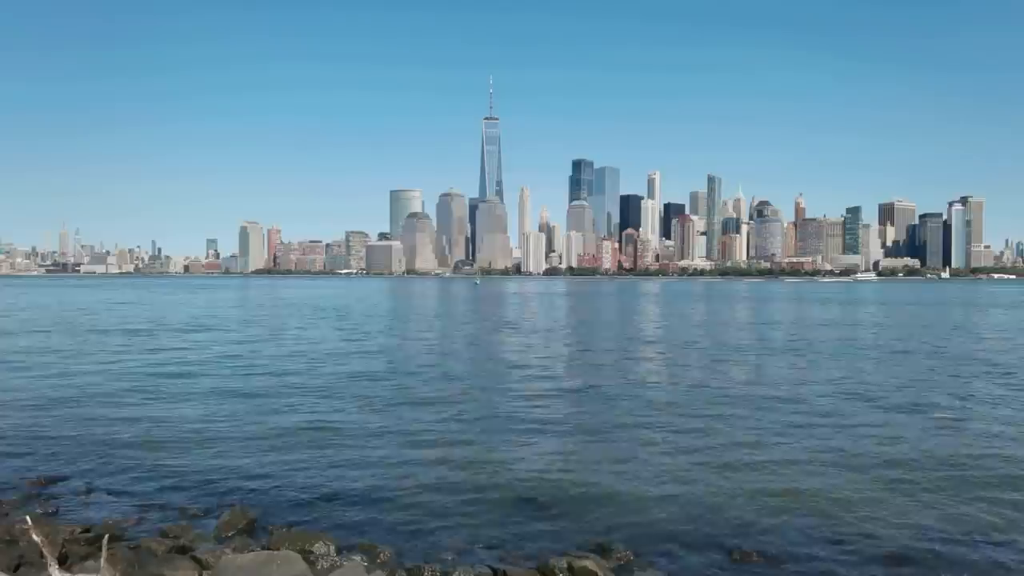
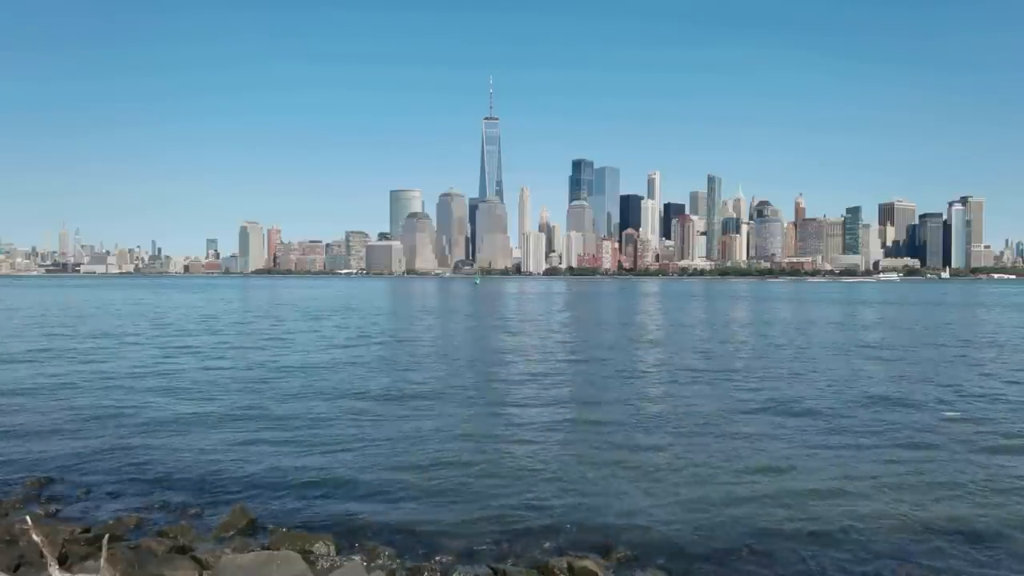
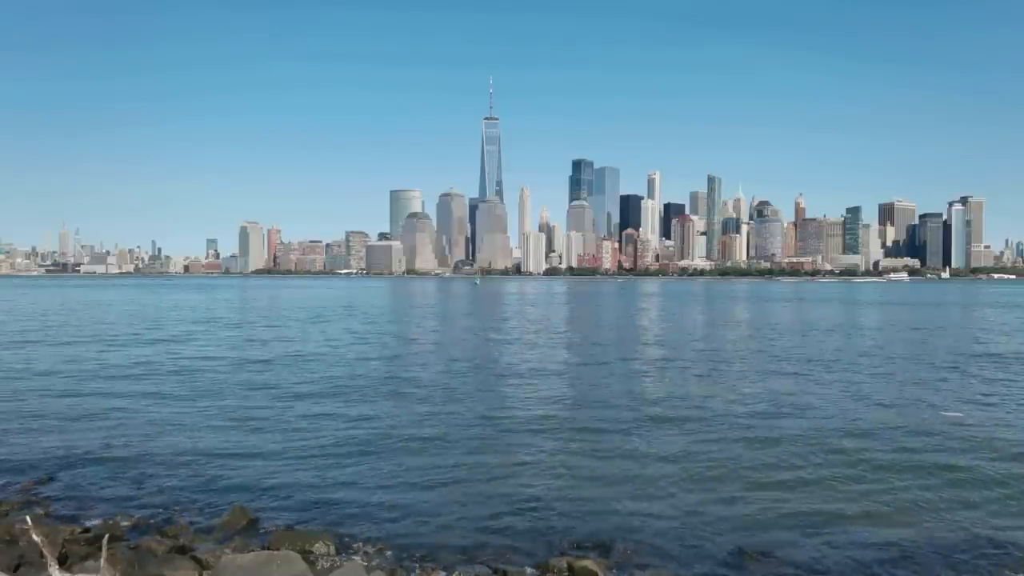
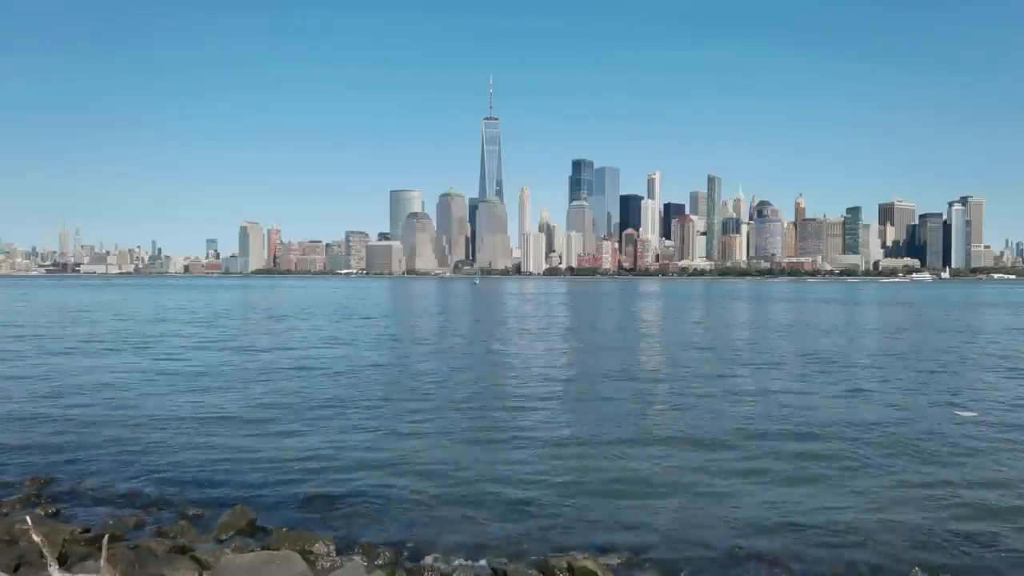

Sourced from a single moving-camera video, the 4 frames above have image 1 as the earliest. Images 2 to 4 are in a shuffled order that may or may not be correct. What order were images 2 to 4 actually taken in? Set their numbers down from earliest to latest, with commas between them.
2, 3, 4
